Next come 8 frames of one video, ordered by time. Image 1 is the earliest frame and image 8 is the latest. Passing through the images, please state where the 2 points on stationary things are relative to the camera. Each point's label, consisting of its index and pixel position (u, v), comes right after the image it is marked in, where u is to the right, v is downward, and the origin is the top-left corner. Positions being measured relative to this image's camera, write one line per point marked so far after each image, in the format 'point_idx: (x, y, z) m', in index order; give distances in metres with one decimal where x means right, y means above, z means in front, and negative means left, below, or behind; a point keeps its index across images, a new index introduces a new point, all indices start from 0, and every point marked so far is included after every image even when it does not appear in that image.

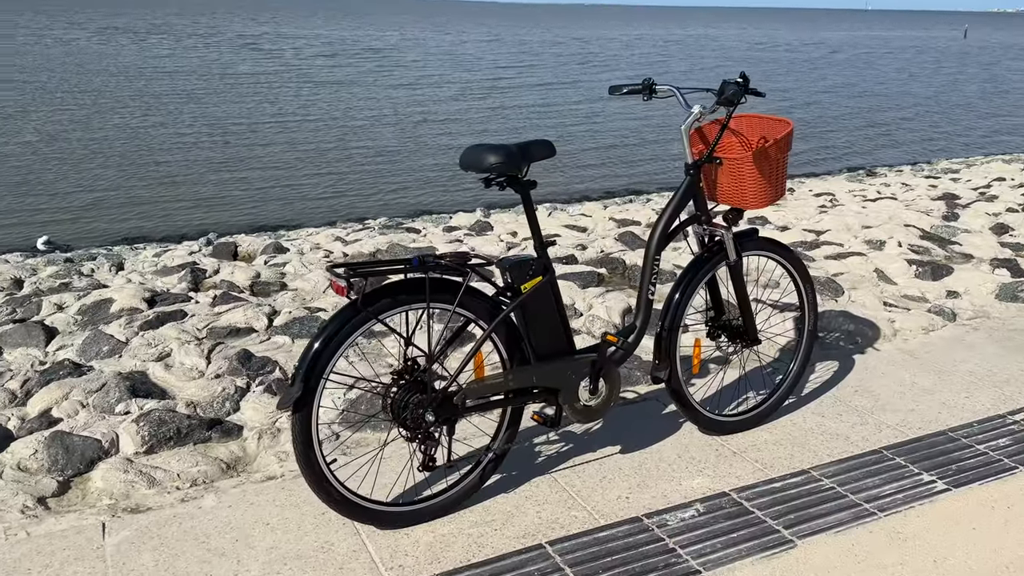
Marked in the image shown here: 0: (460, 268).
0: (-0.2, +0.1, +3.1) m
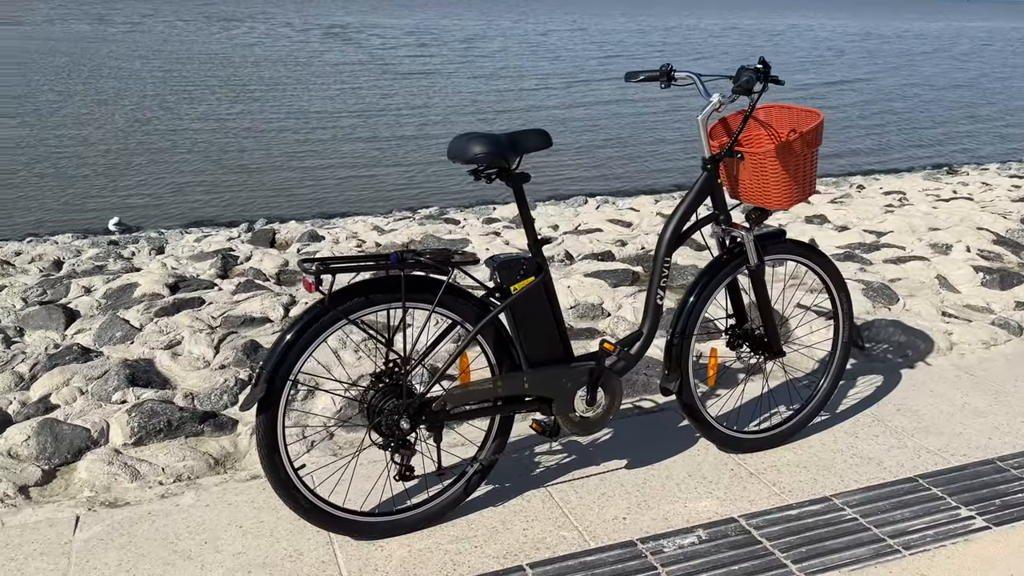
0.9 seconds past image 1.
0: (-0.3, +0.1, +2.9) m
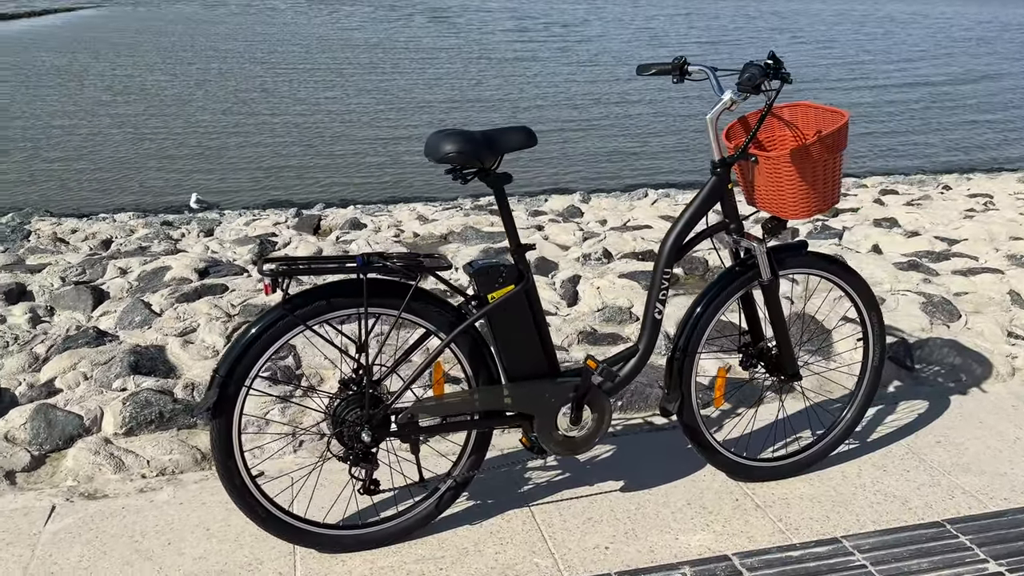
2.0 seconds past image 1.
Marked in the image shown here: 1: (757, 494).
0: (-0.3, +0.1, +2.7) m
1: (+1.0, -0.8, +3.4) m
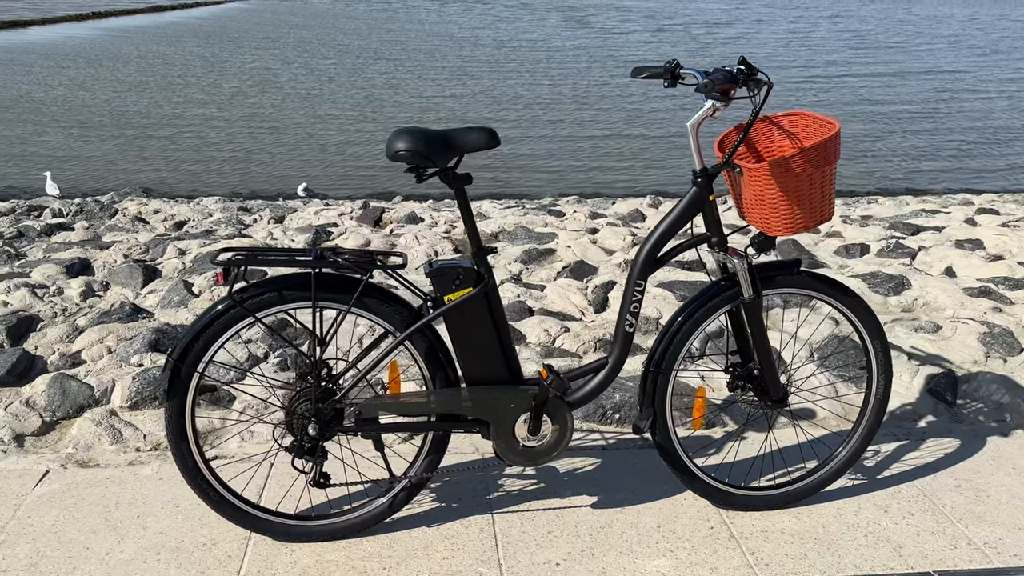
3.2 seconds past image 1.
0: (-0.5, +0.1, +2.7) m
1: (+0.8, -0.9, +3.2) m
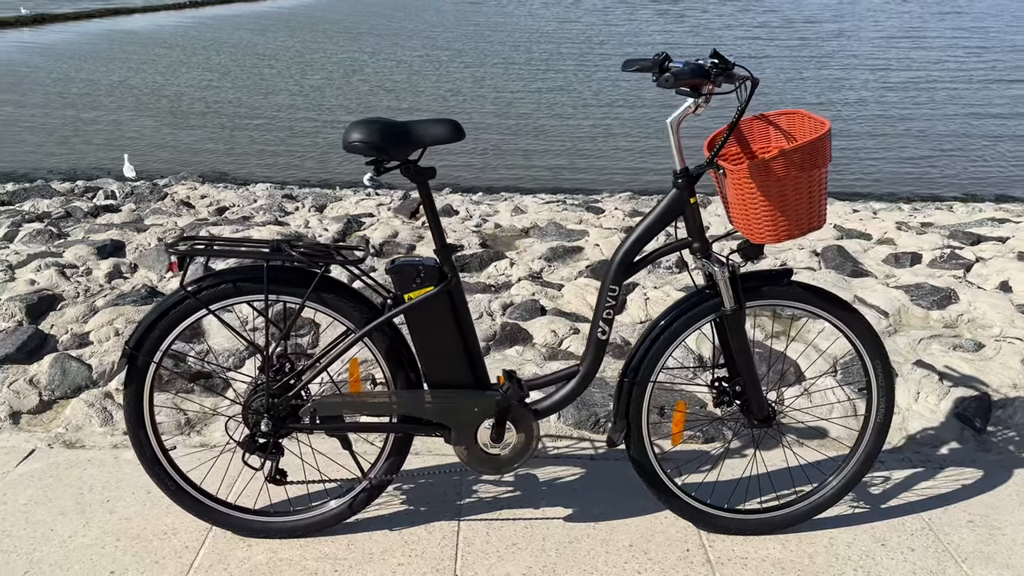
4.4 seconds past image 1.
0: (-0.6, +0.1, +2.7) m
1: (+0.7, -0.9, +3.0) m
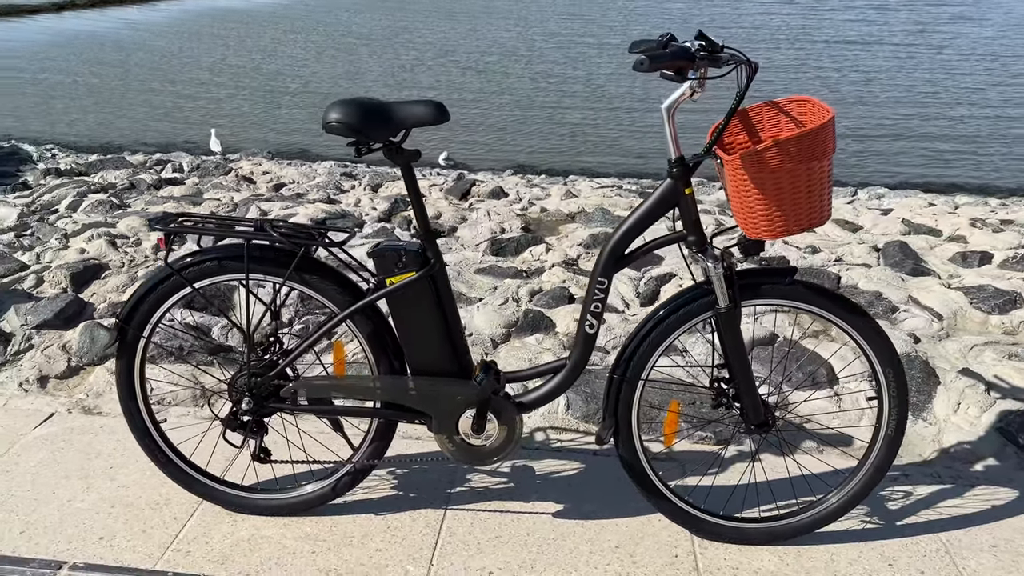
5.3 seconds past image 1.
0: (-0.7, +0.1, +2.6) m
1: (+0.6, -0.9, +2.9) m
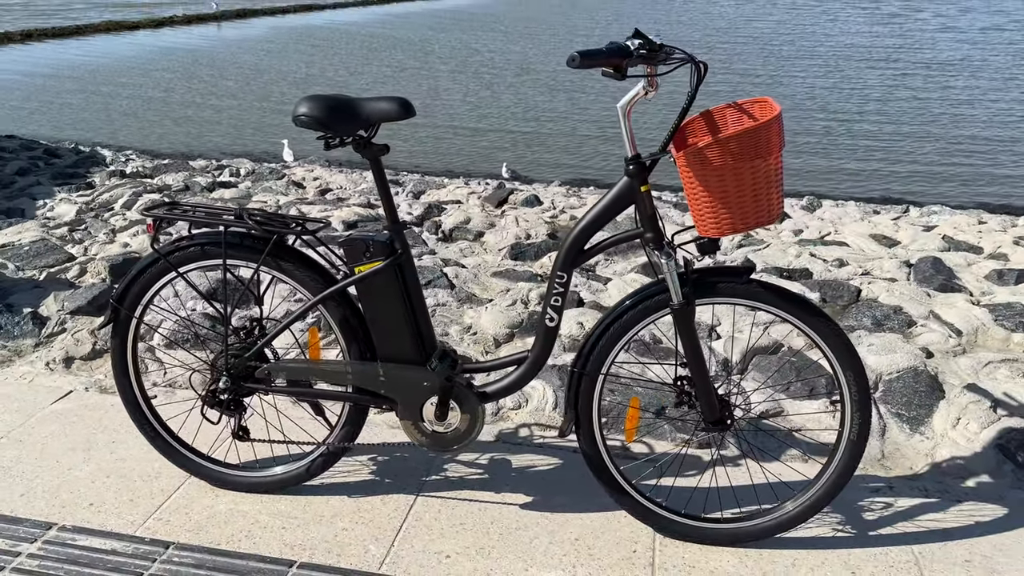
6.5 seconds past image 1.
0: (-0.8, +0.2, +2.8) m
1: (+0.5, -0.9, +2.9) m
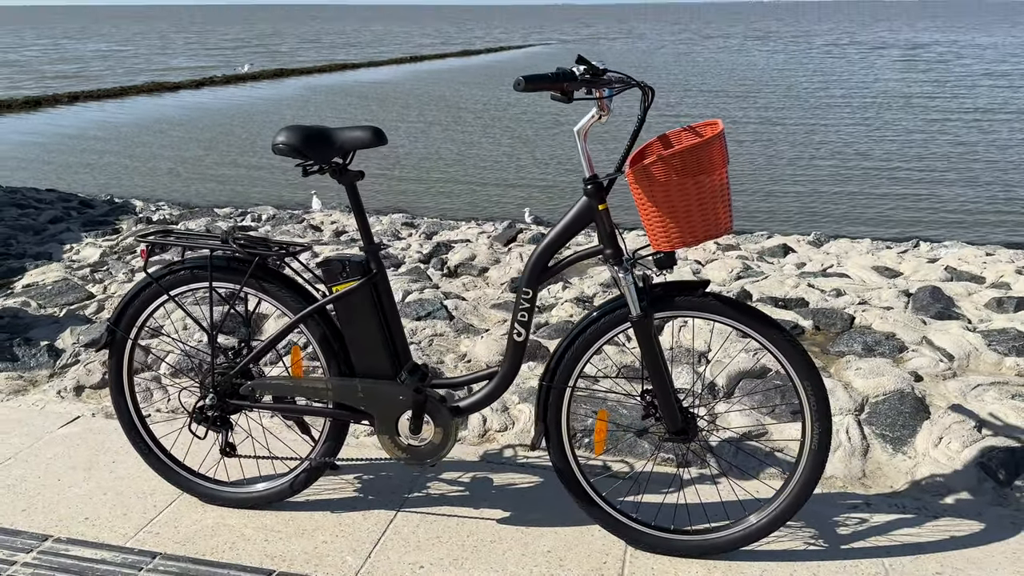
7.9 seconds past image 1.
0: (-0.9, +0.1, +3.0) m
1: (+0.4, -0.9, +2.9) m
